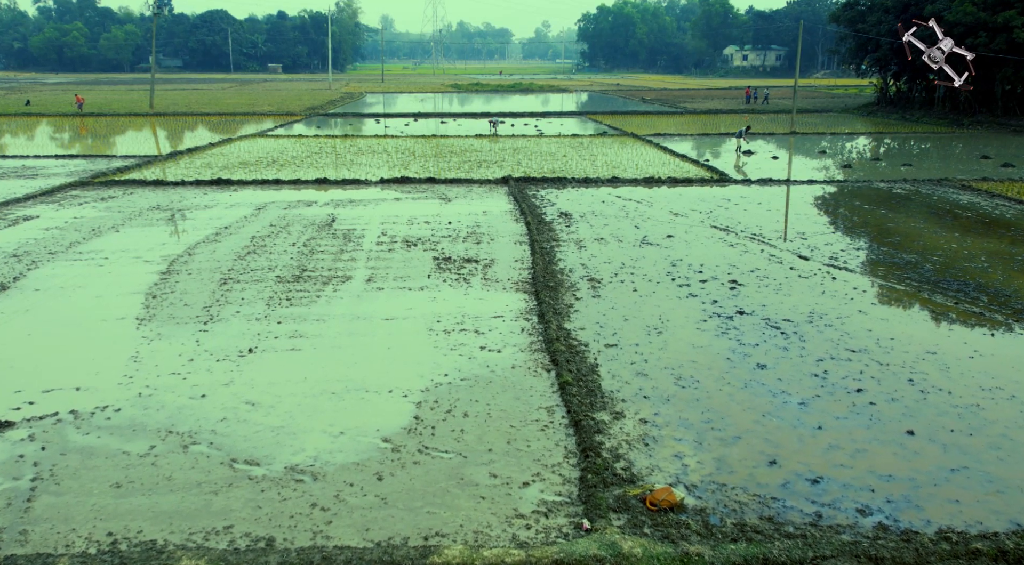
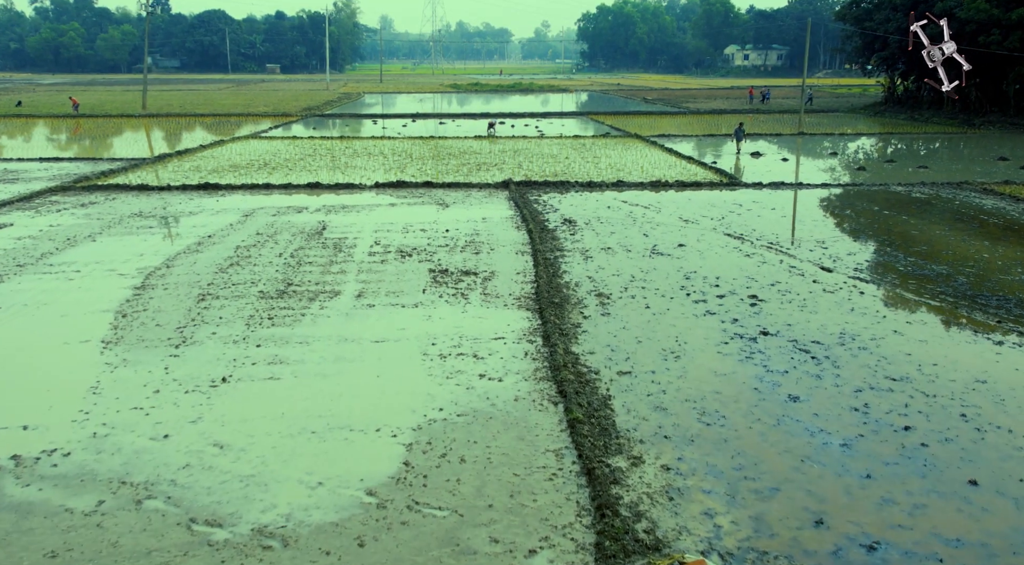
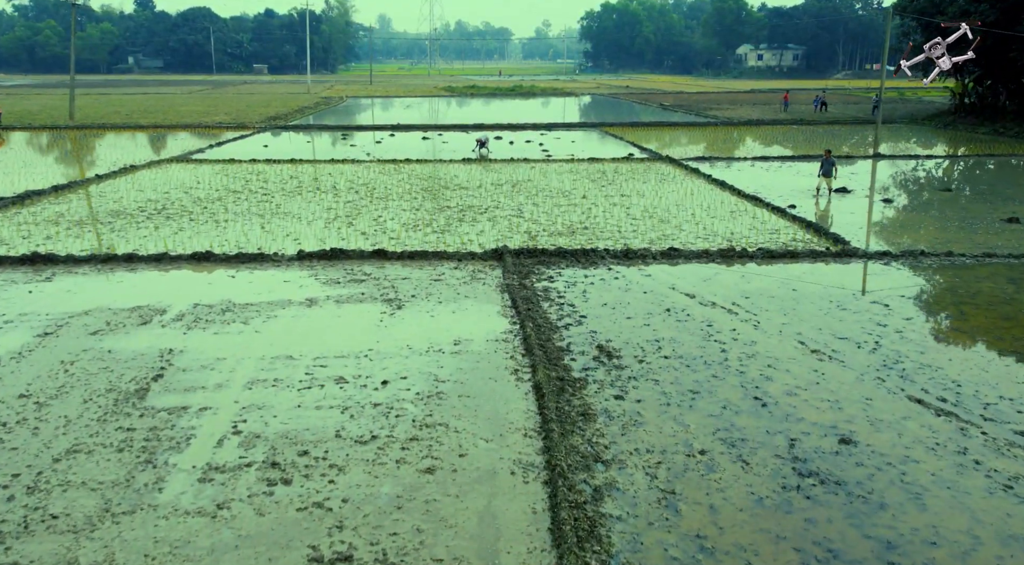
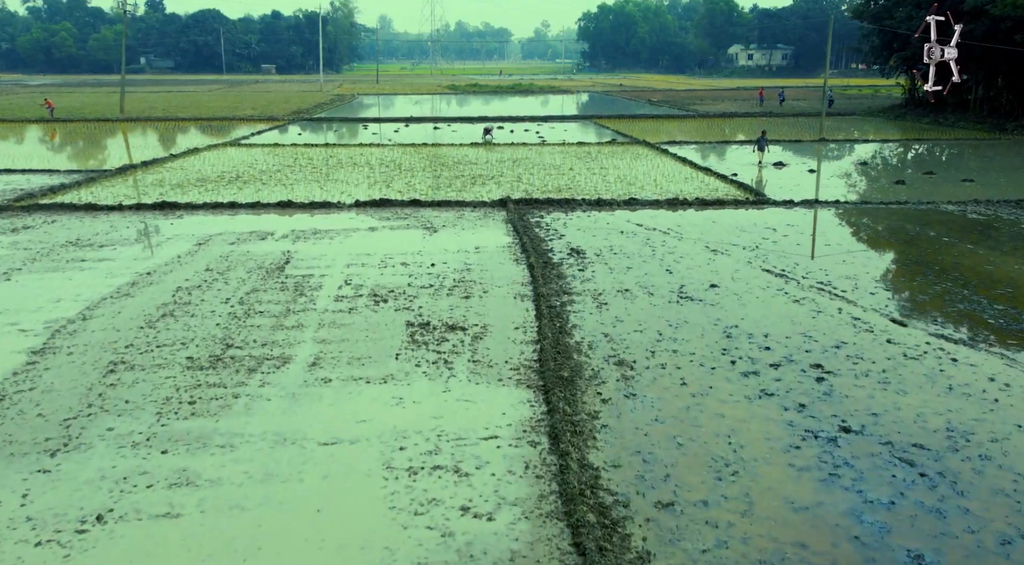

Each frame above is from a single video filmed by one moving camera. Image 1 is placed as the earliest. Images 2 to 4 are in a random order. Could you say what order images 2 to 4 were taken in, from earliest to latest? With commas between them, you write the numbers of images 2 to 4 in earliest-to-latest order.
2, 4, 3
